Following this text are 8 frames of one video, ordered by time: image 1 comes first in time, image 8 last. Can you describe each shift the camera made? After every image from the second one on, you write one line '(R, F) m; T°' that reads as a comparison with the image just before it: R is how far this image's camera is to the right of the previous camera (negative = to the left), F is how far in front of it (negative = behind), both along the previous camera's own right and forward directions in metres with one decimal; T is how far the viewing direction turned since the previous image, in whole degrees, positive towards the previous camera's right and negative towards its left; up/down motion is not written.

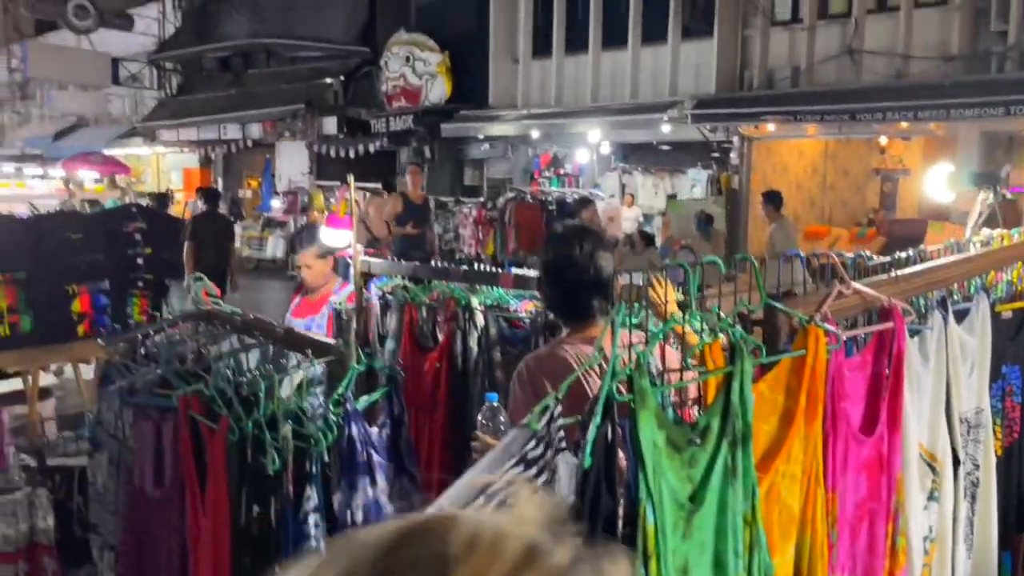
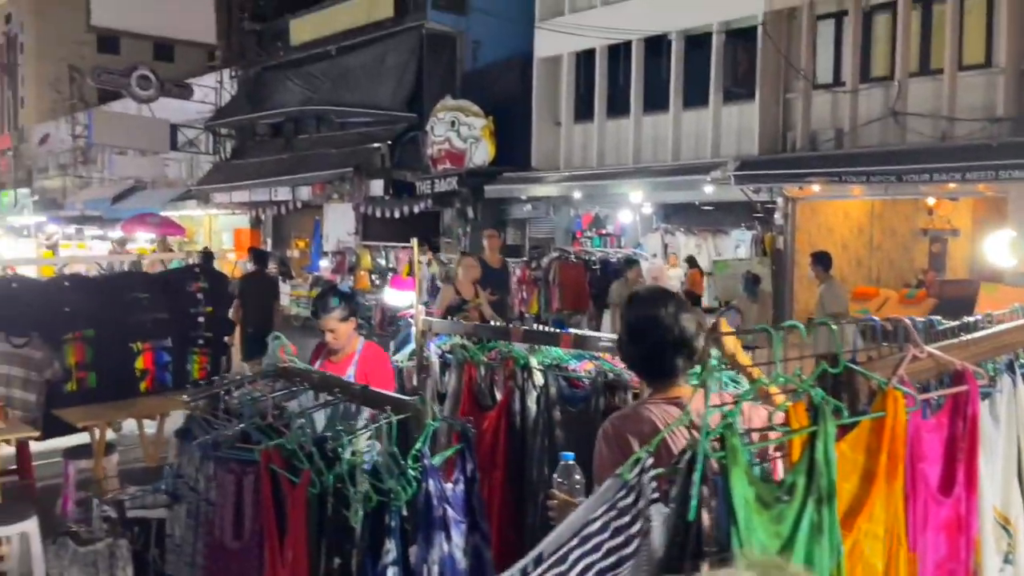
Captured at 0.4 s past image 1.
(-0.1, -0.1) m; -3°
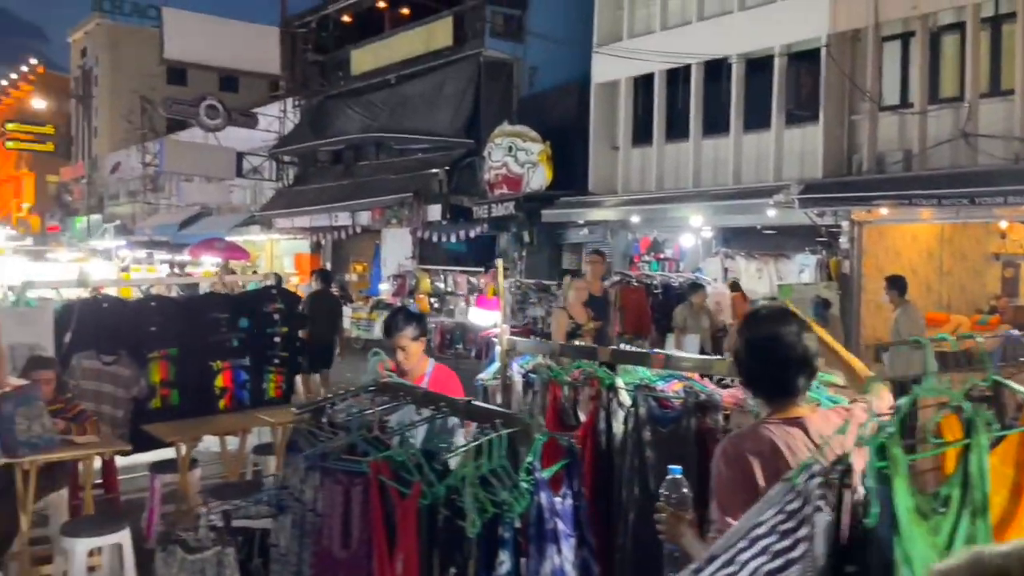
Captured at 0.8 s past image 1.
(-0.1, 0.0) m; -4°
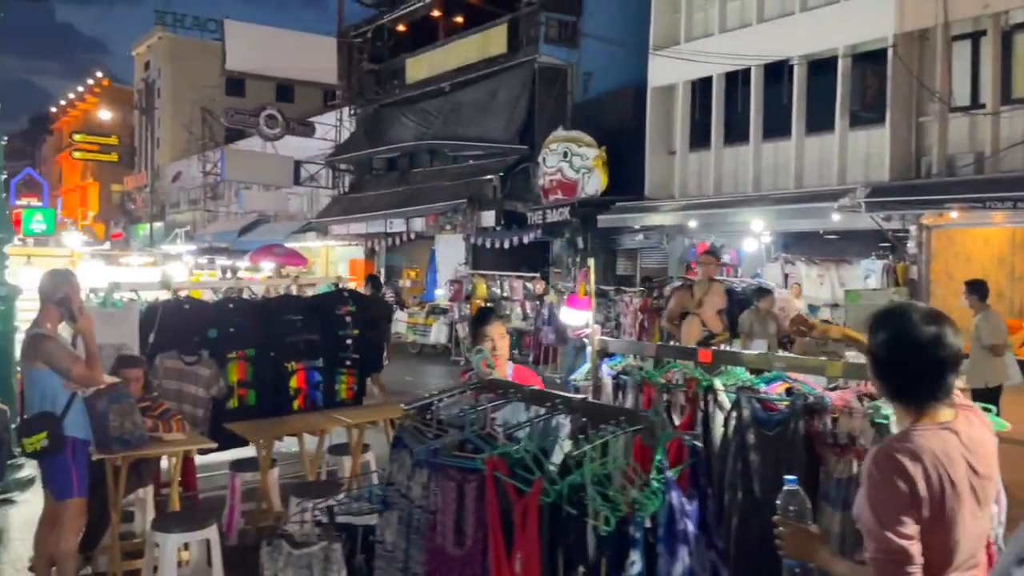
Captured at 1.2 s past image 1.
(-0.2, 0.0) m; -3°
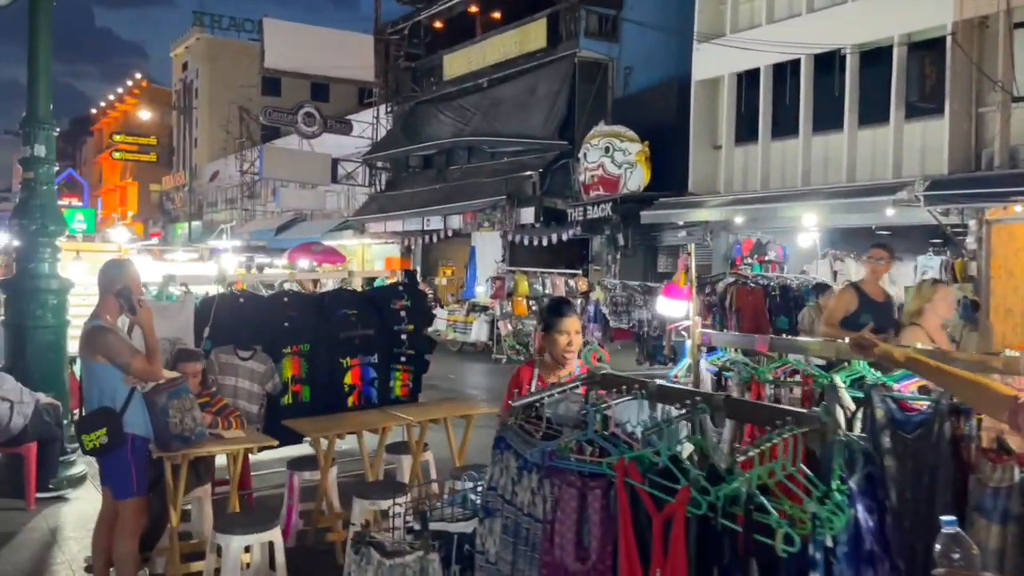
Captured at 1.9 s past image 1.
(-0.2, +0.2) m; -2°
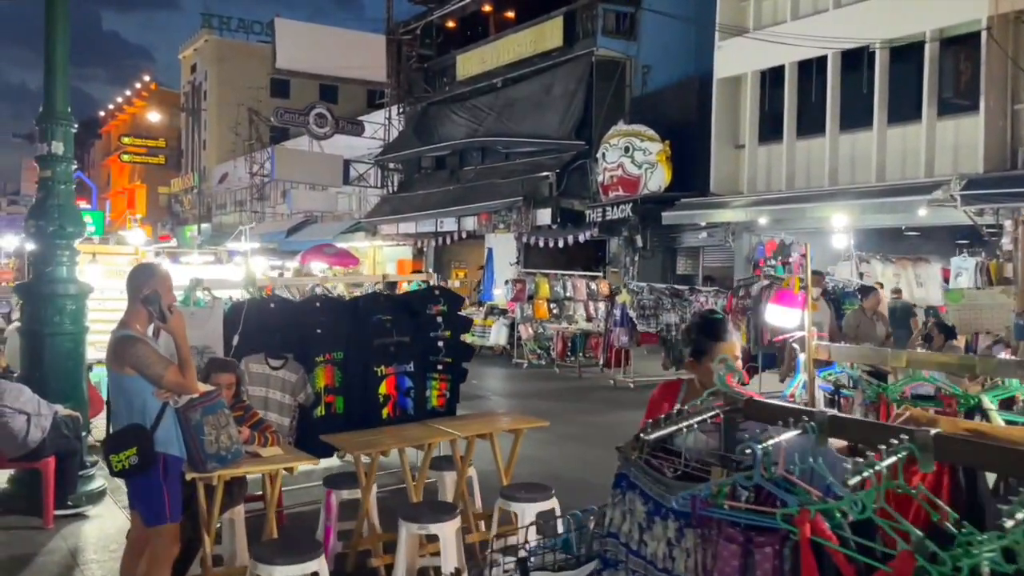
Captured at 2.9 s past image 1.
(-0.3, +0.3) m; 0°
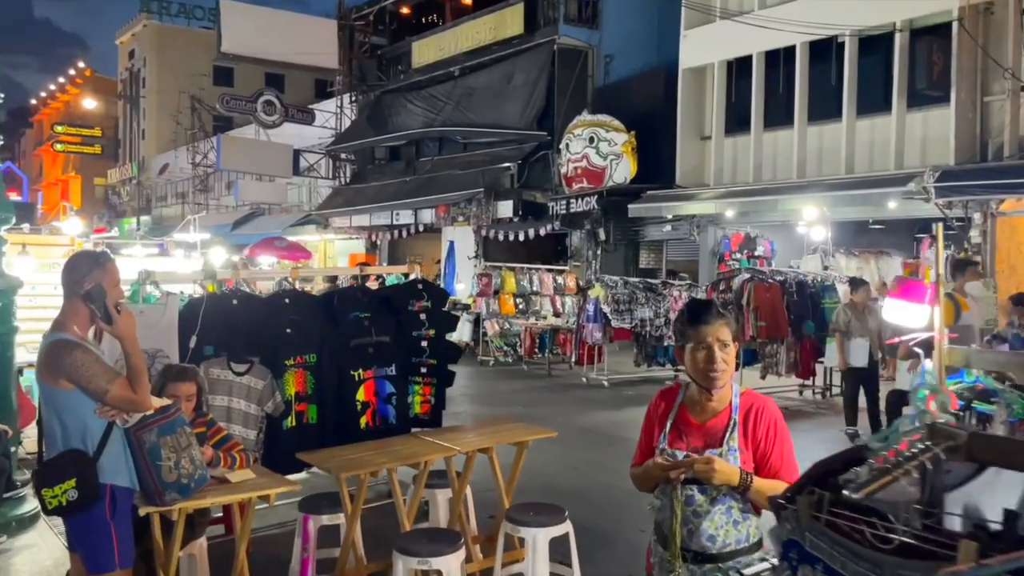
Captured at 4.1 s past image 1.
(-0.3, +0.6) m; +4°
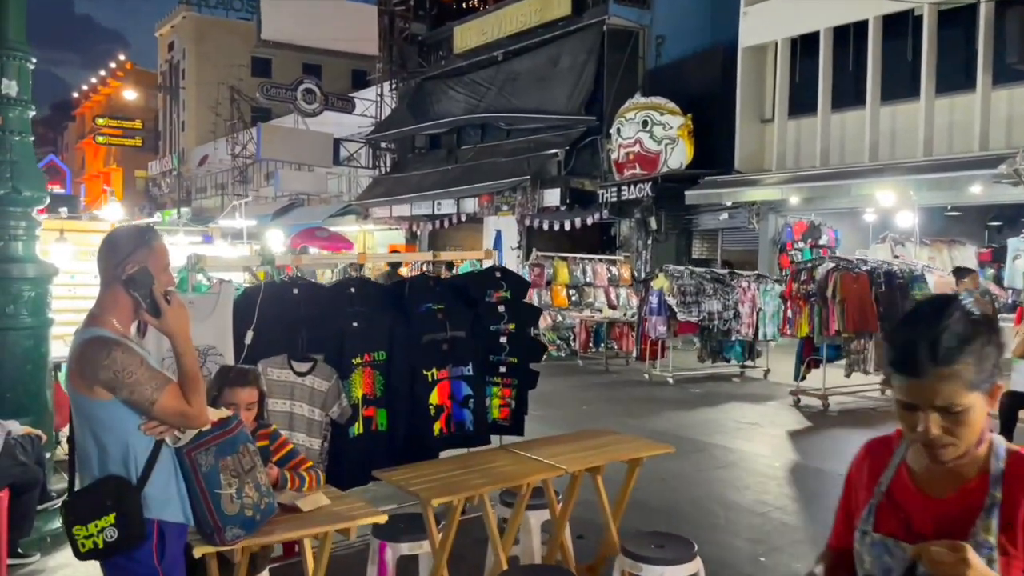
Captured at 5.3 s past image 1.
(-0.3, +0.6) m; -2°
